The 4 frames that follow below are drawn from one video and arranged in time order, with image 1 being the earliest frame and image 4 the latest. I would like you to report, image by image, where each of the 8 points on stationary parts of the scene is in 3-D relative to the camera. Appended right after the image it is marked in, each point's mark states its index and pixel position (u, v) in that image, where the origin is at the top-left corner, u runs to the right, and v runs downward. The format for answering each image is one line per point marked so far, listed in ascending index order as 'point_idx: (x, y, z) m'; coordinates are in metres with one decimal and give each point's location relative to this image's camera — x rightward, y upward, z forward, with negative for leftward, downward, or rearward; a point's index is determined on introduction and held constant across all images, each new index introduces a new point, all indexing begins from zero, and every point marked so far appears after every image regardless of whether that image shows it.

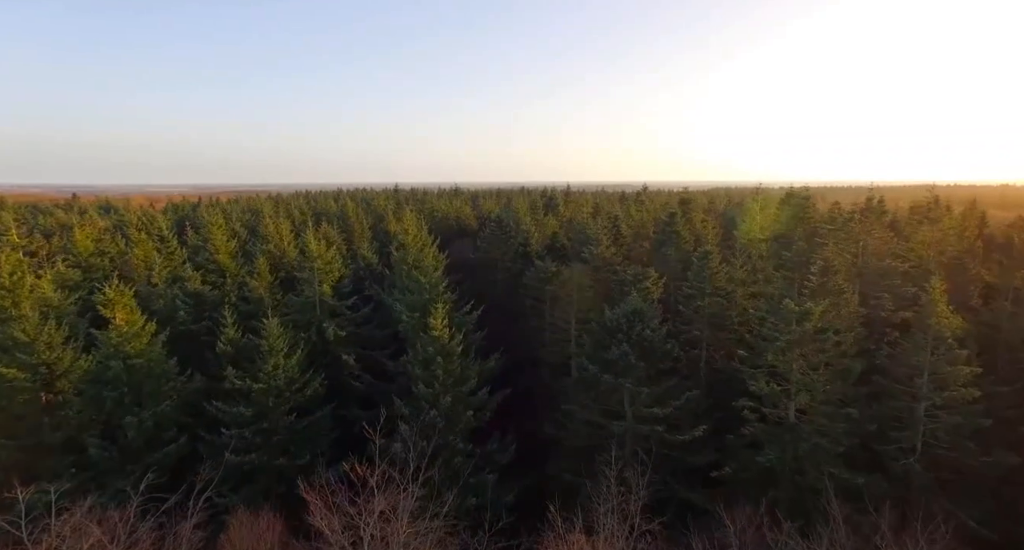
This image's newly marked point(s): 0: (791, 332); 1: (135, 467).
0: (+11.2, -2.3, +19.8) m
1: (-14.7, -7.5, +19.3) m
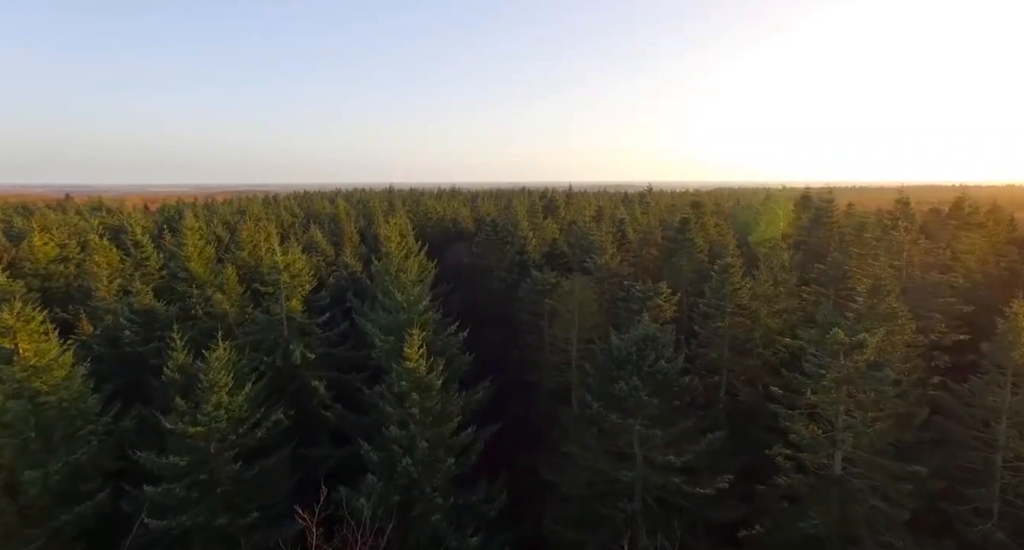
0: (+10.8, -3.1, +16.2) m
1: (-15.1, -8.2, +15.8) m
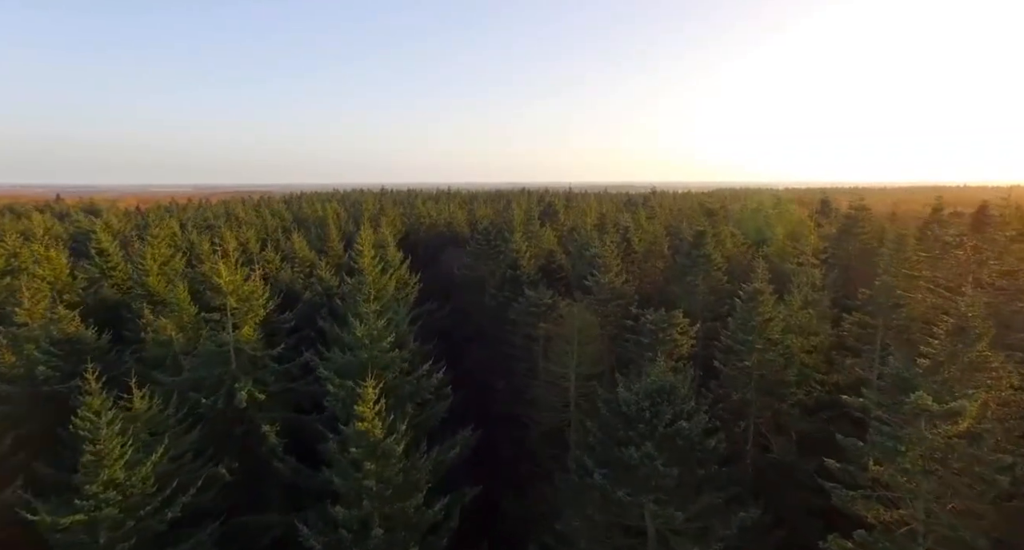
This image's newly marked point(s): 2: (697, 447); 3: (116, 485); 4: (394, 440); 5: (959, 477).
0: (+10.2, -4.2, +12.2) m
1: (-15.7, -9.3, +11.7) m
2: (+5.8, -5.4, +15.4) m
3: (-11.1, -5.9, +13.9) m
4: (-3.7, -5.1, +15.3) m
5: (+11.1, -5.0, +12.4) m
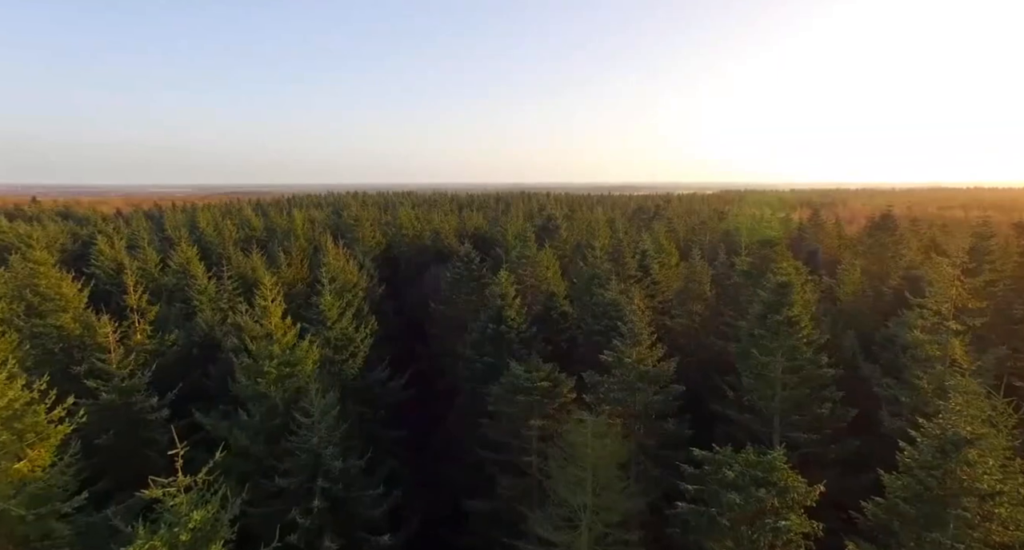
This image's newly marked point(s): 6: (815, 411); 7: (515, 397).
0: (+9.3, -6.8, +2.4) m
1: (-16.6, -12.0, +2.0) m
2: (+5.0, -8.1, +5.7) m
3: (-12.0, -8.6, +4.2) m
4: (-4.5, -7.8, +5.6) m
5: (+10.2, -7.7, +2.6) m
6: (+10.3, -4.6, +16.6) m
7: (+0.1, -4.7, +19.0) m
